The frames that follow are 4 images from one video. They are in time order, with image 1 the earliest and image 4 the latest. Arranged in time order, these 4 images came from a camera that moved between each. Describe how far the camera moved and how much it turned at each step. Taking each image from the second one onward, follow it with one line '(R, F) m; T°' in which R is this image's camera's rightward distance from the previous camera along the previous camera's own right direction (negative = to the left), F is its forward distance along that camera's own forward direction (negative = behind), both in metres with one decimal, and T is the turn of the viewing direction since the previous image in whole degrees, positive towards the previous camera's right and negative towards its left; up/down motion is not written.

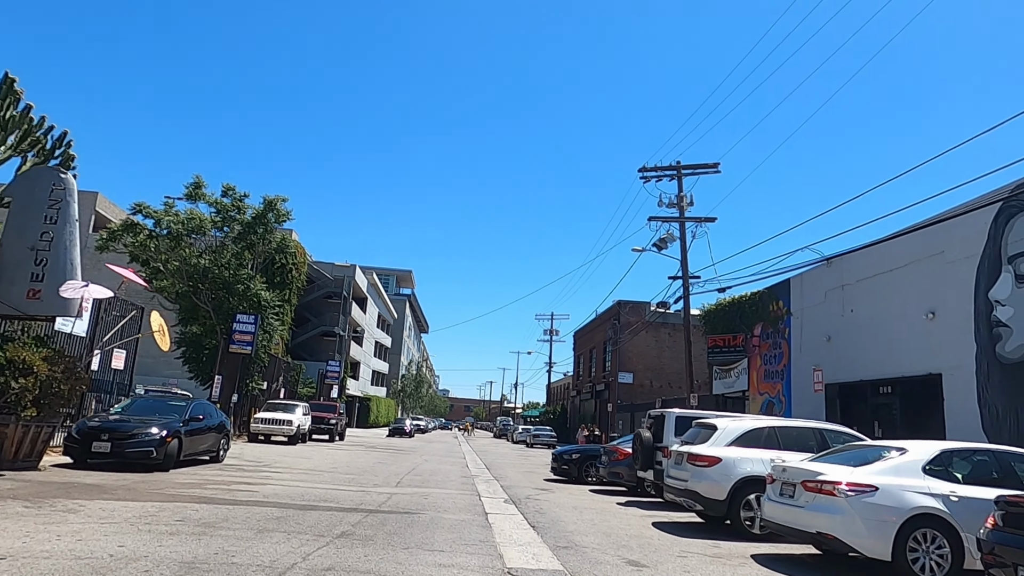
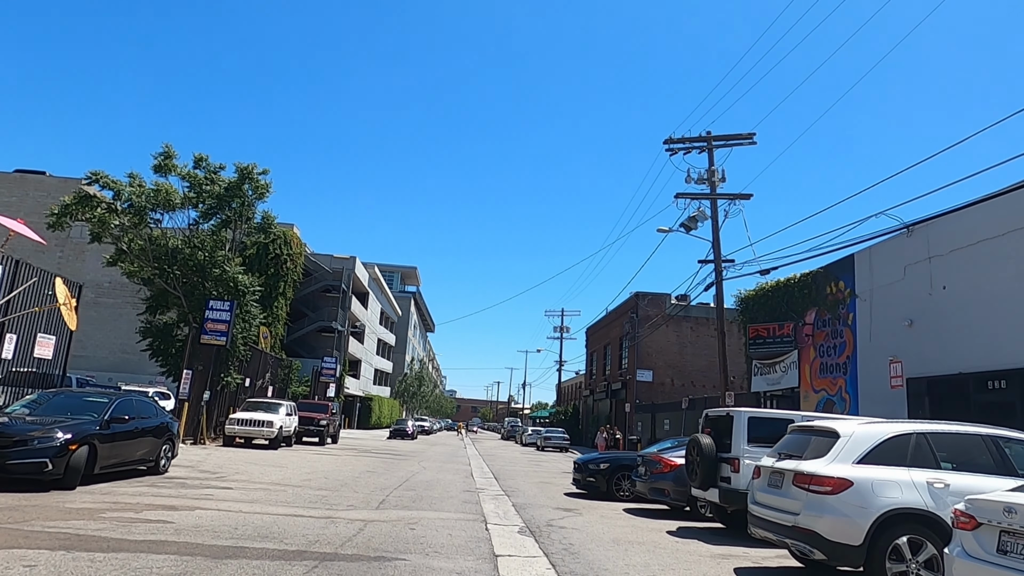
(-0.1, +3.4) m; -1°
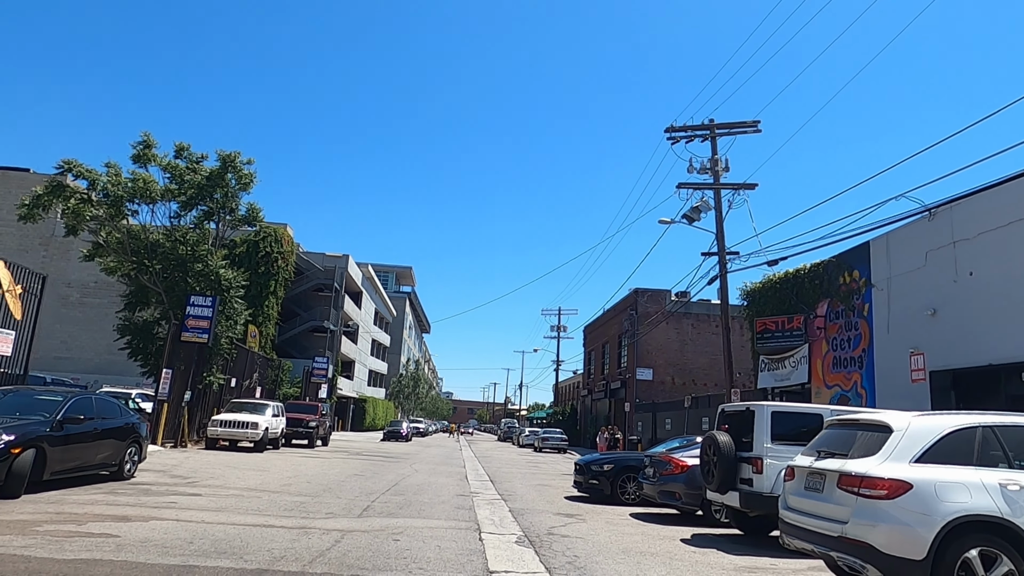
(0.0, +1.1) m; 0°
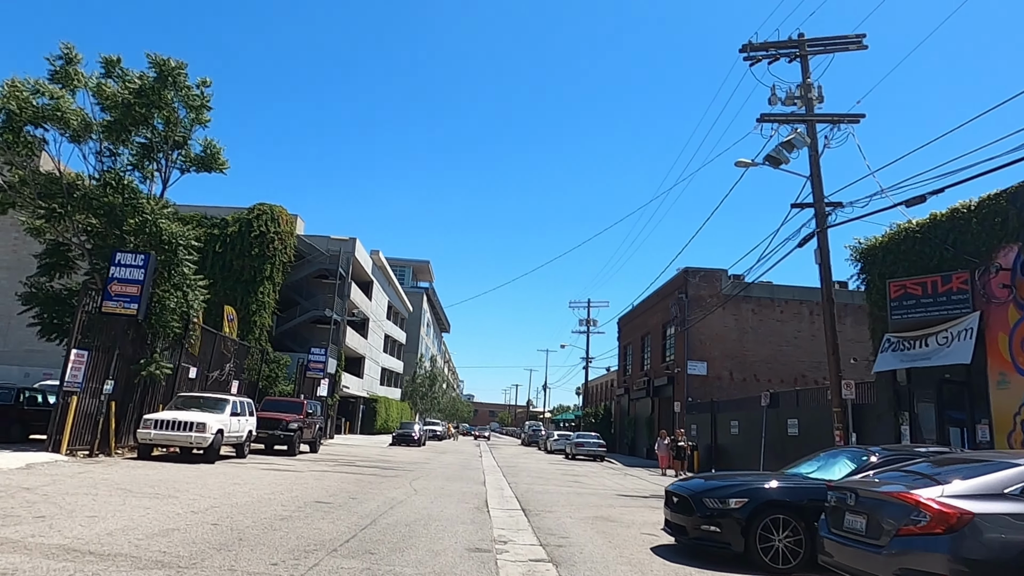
(-0.4, +6.0) m; -2°
